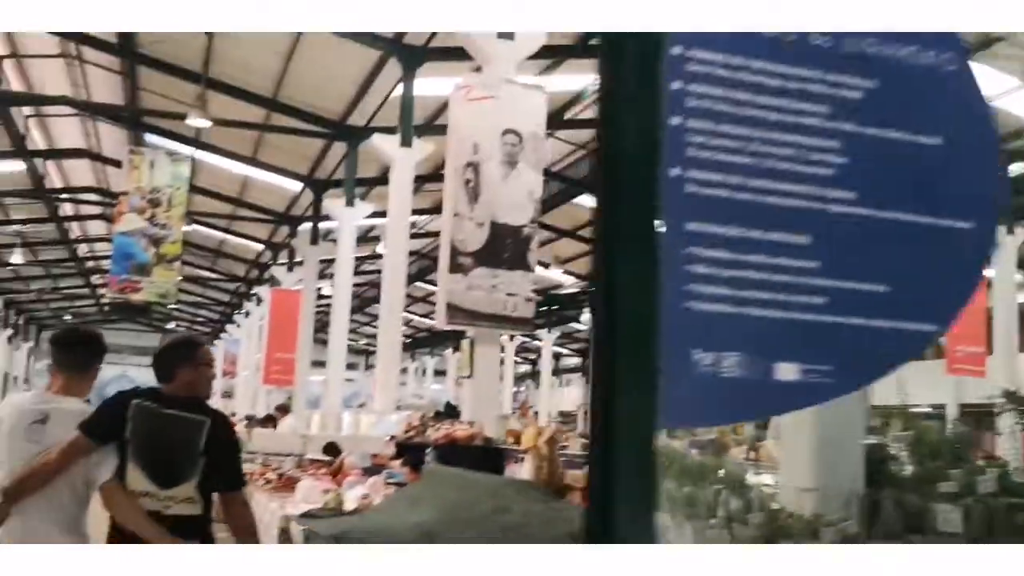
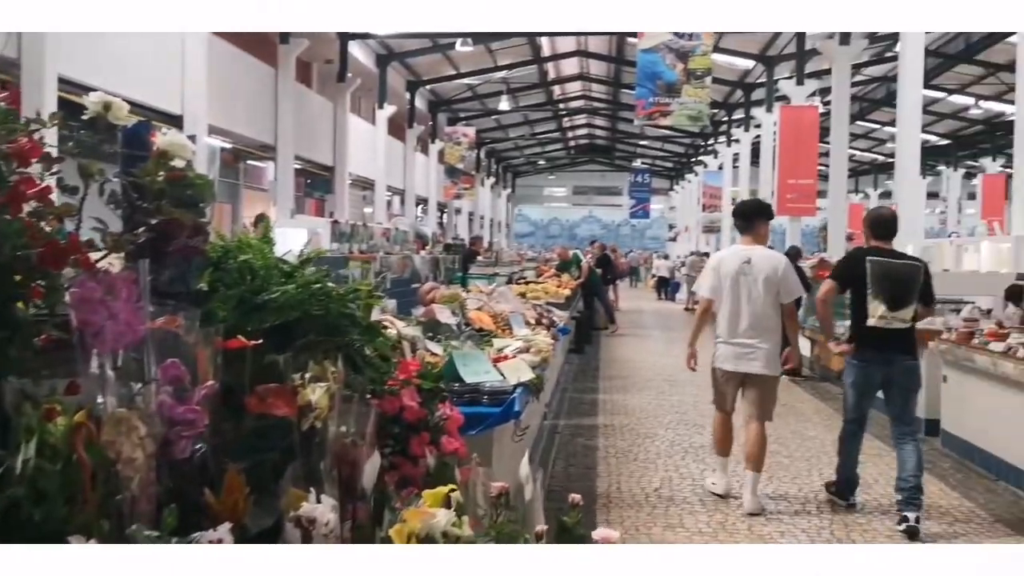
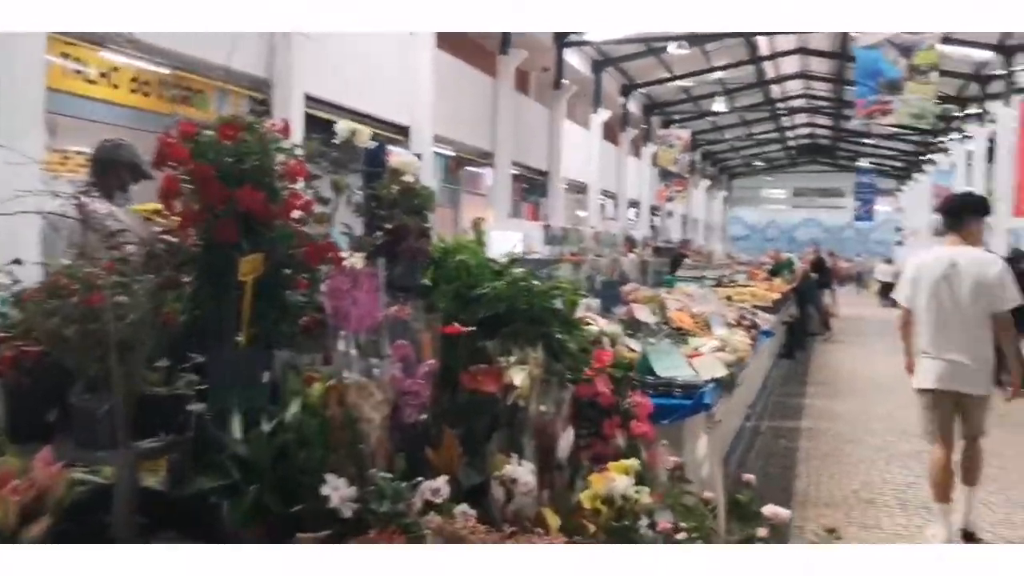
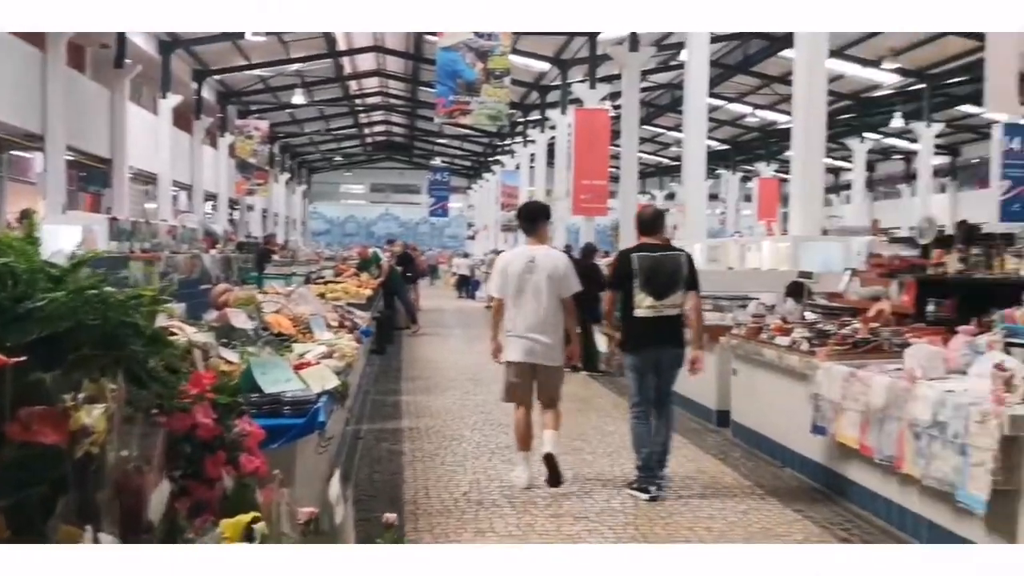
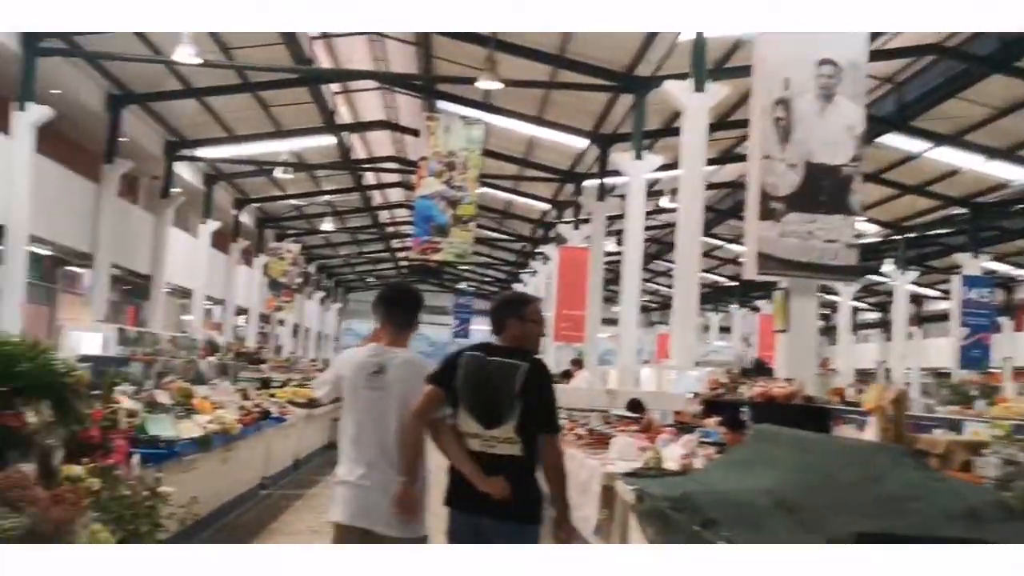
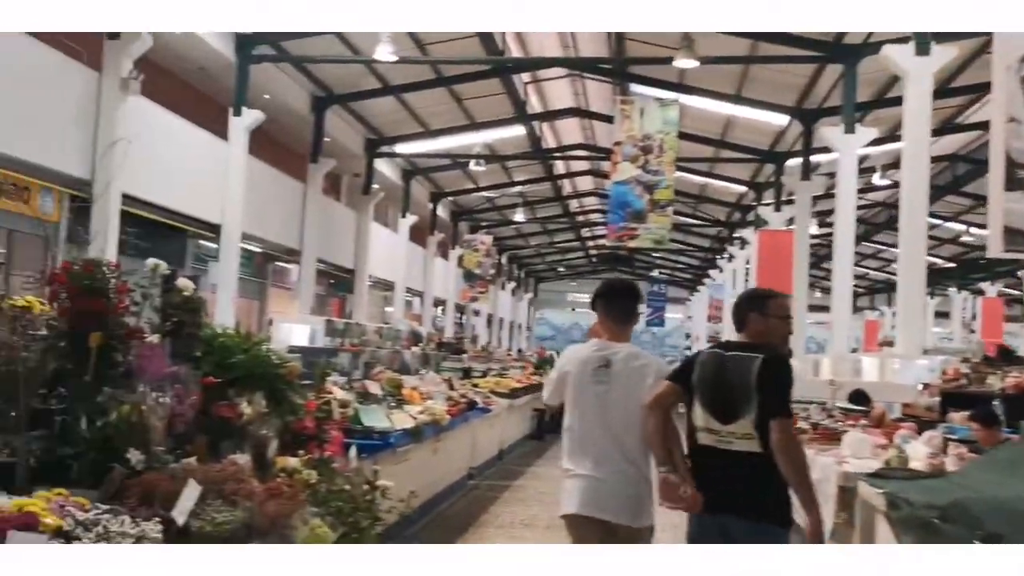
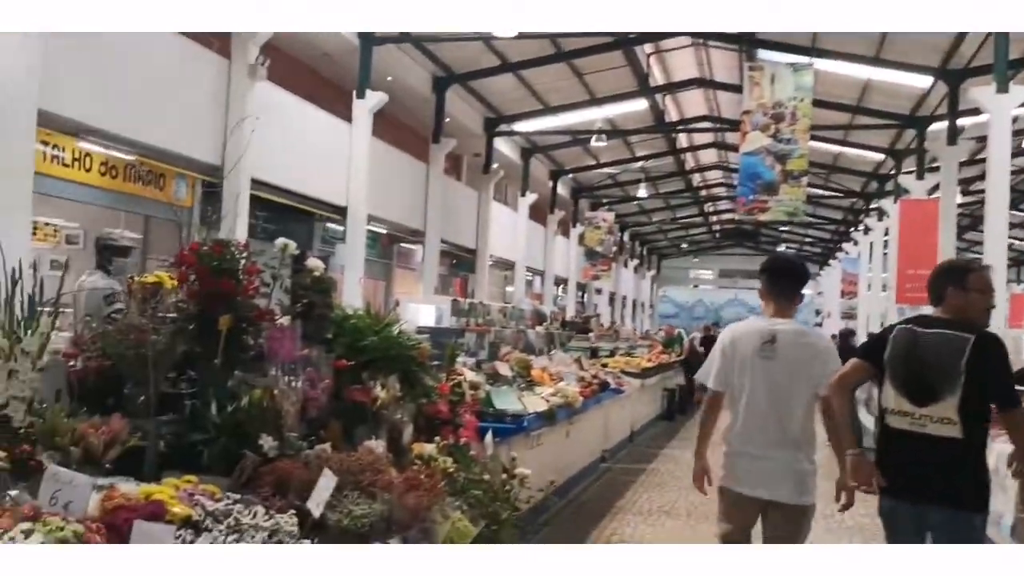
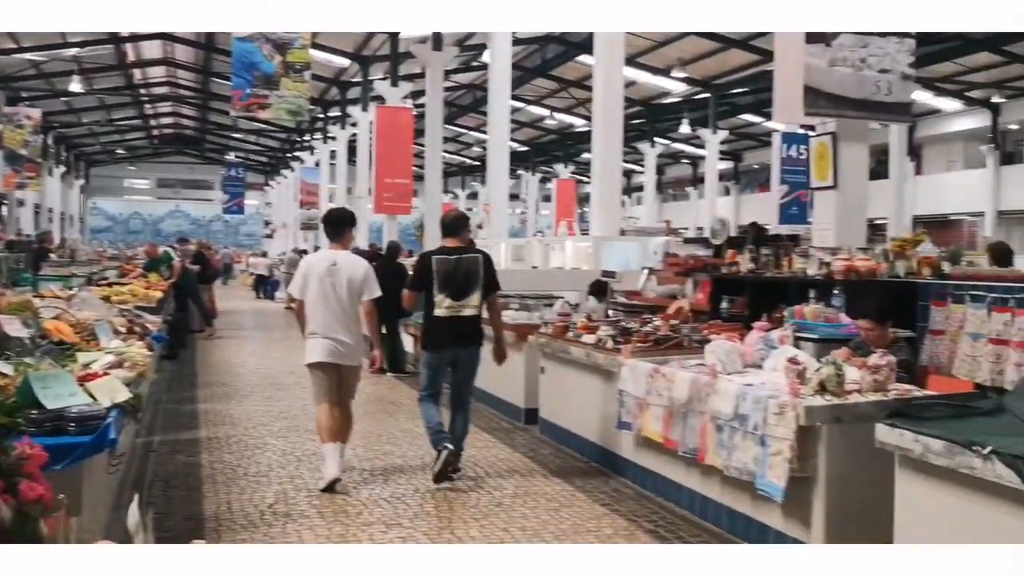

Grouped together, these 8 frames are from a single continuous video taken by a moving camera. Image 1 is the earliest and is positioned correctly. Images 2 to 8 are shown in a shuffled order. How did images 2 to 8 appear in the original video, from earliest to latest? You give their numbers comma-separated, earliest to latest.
5, 6, 7, 3, 2, 4, 8
